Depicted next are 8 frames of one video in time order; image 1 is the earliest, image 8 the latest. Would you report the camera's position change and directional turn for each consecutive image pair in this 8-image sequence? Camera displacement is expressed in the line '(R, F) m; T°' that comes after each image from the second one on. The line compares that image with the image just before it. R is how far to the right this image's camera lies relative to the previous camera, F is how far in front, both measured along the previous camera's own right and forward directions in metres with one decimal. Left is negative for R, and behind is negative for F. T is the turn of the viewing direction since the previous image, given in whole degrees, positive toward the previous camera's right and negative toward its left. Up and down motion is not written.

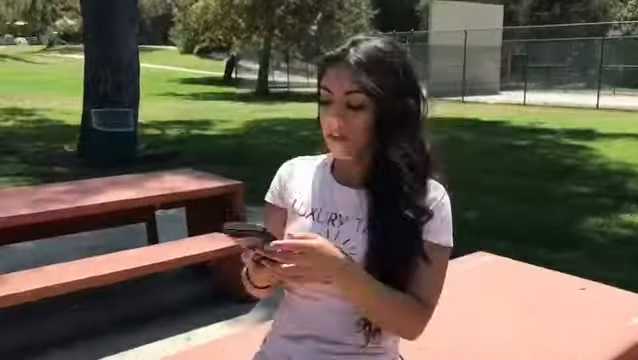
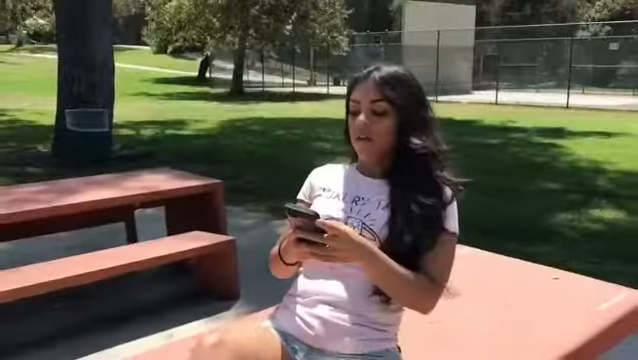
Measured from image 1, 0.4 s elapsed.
(0.0, -0.1) m; +2°
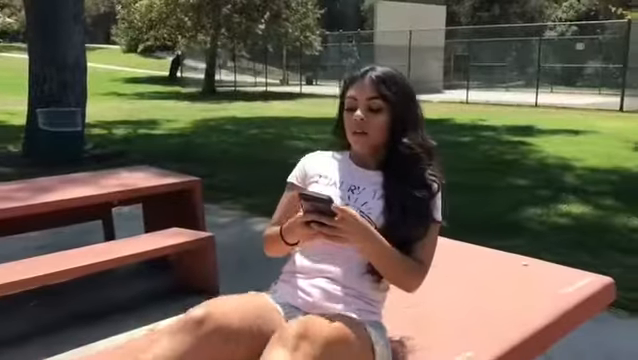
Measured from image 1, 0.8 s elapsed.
(0.0, -0.1) m; +3°
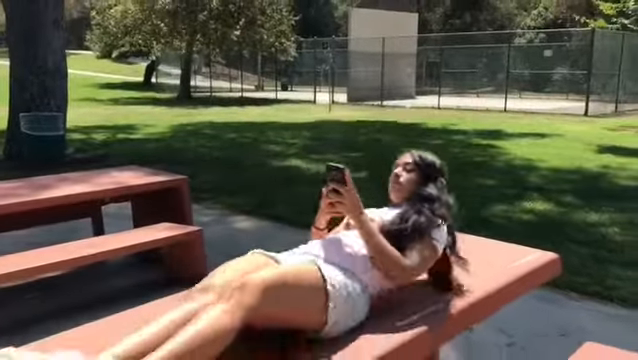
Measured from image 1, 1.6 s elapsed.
(0.0, -0.3) m; +2°
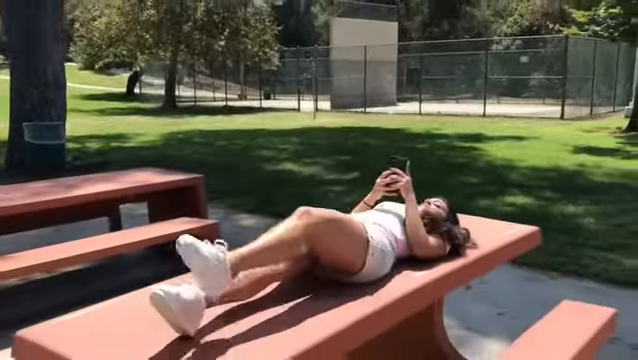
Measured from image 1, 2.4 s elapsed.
(-0.2, -0.5) m; +2°
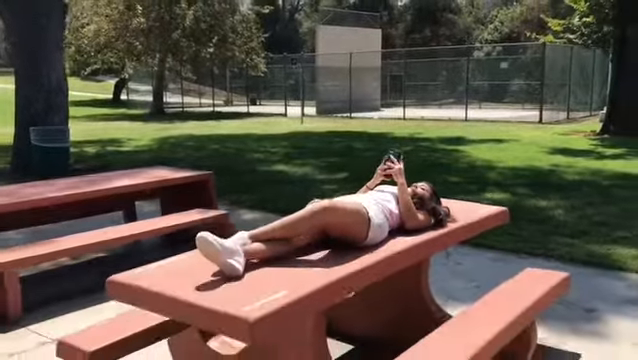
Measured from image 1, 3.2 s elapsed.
(-0.1, -0.6) m; +1°
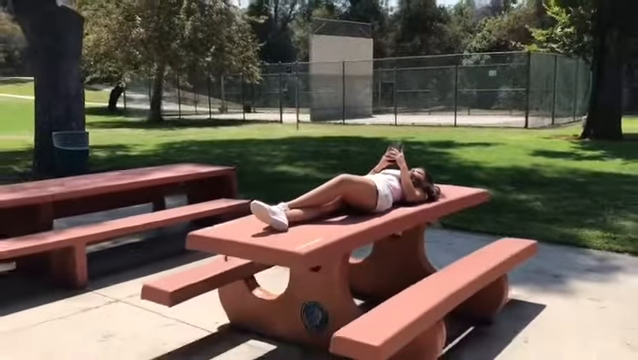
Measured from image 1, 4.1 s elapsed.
(-0.2, -0.9) m; +1°
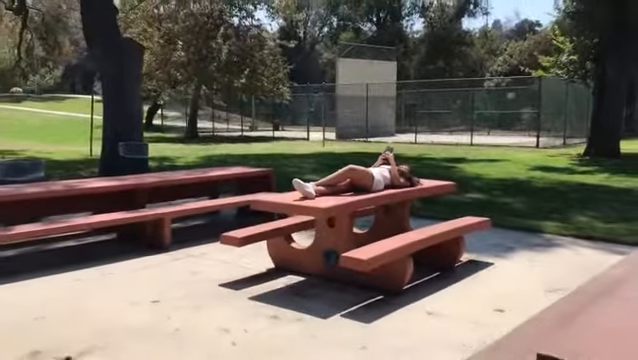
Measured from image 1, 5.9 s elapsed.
(+0.1, -1.9) m; -2°
